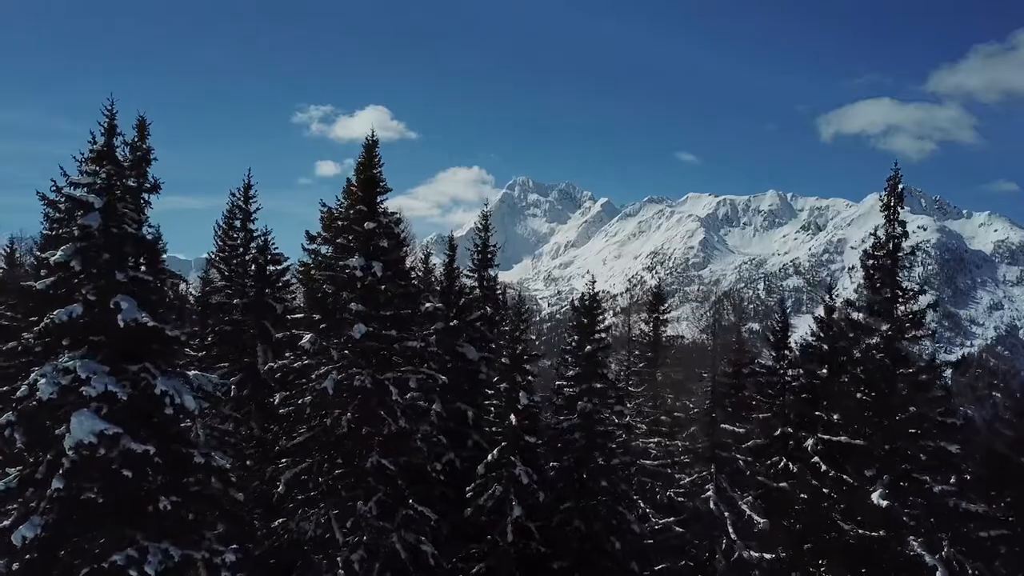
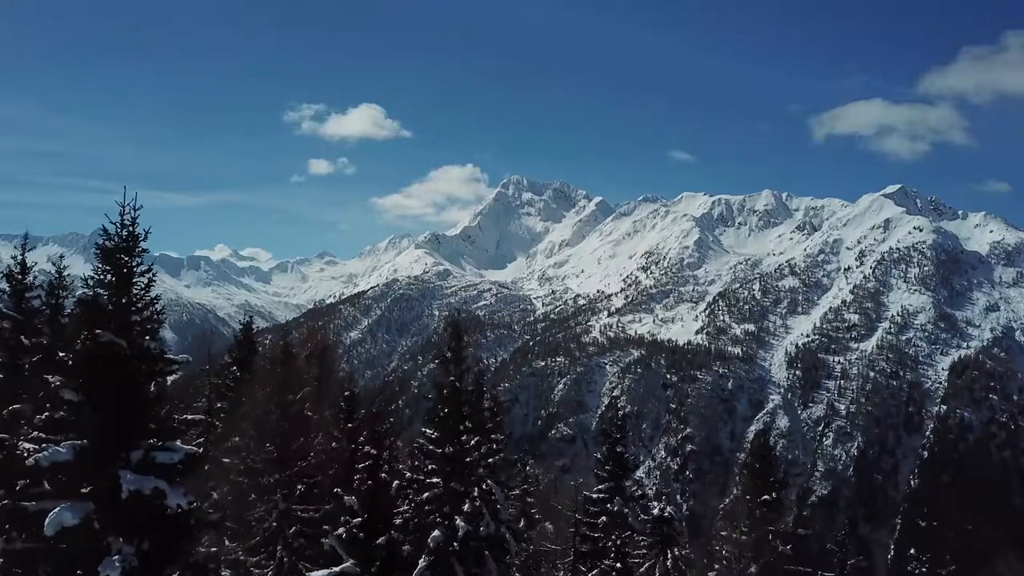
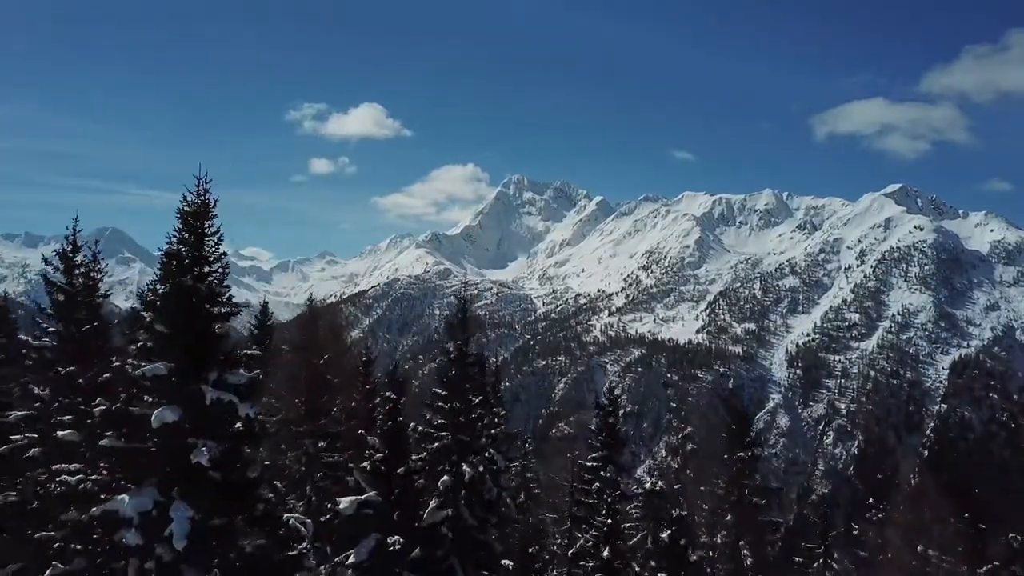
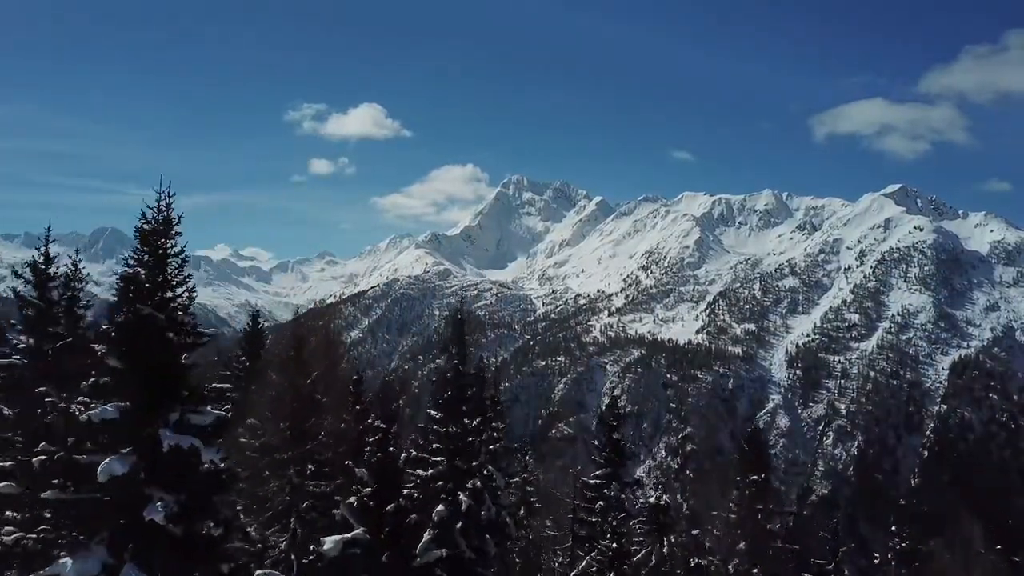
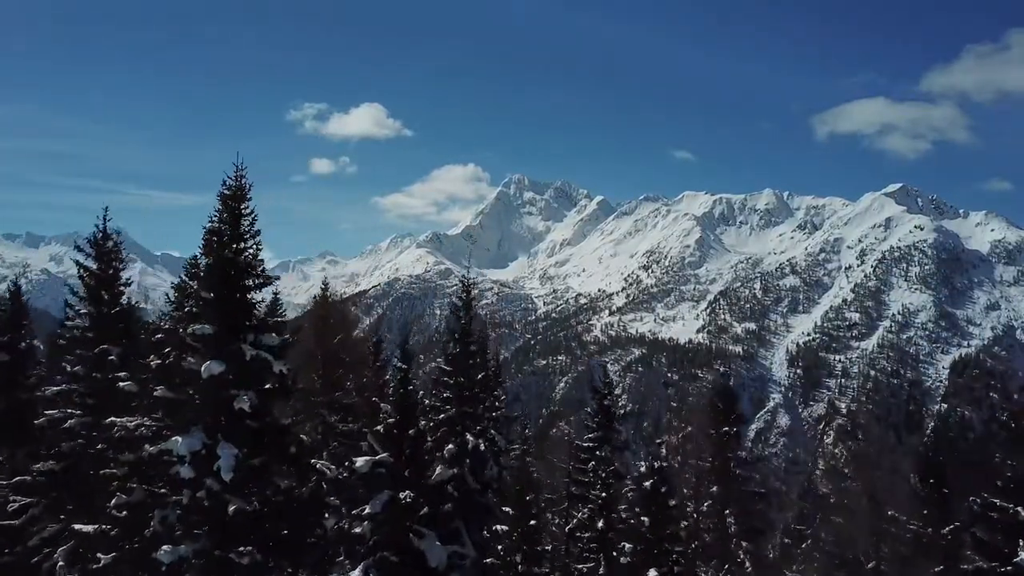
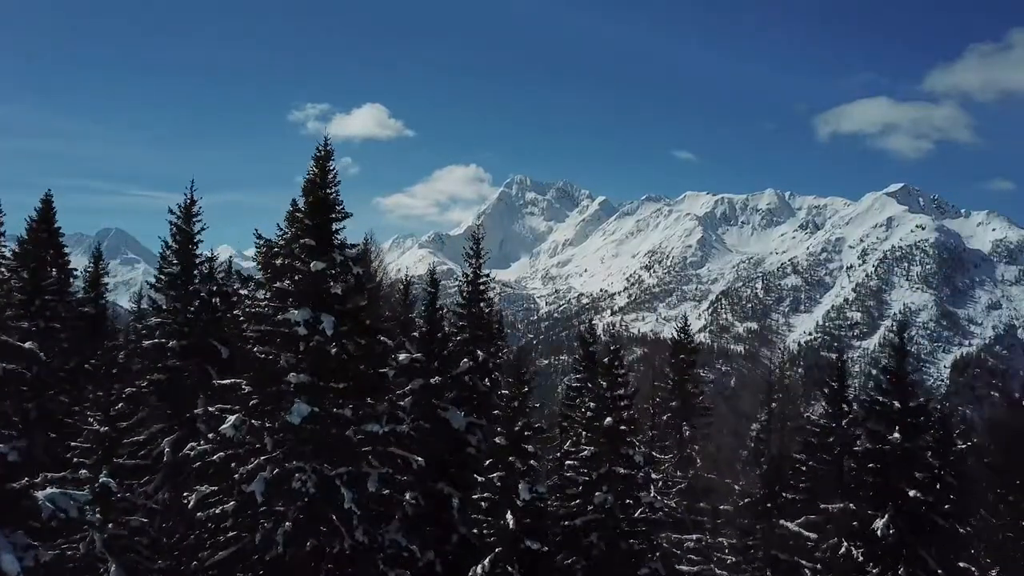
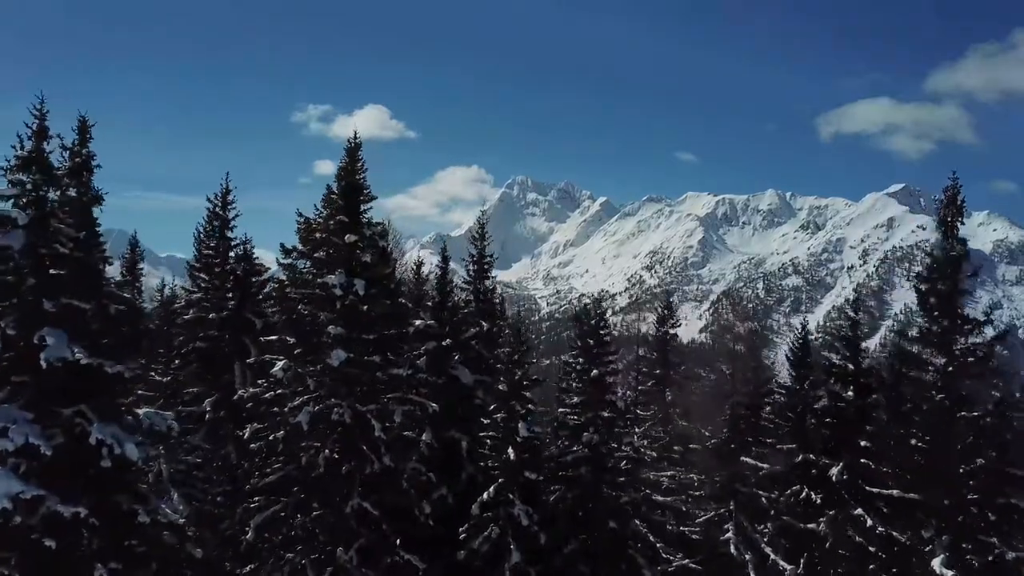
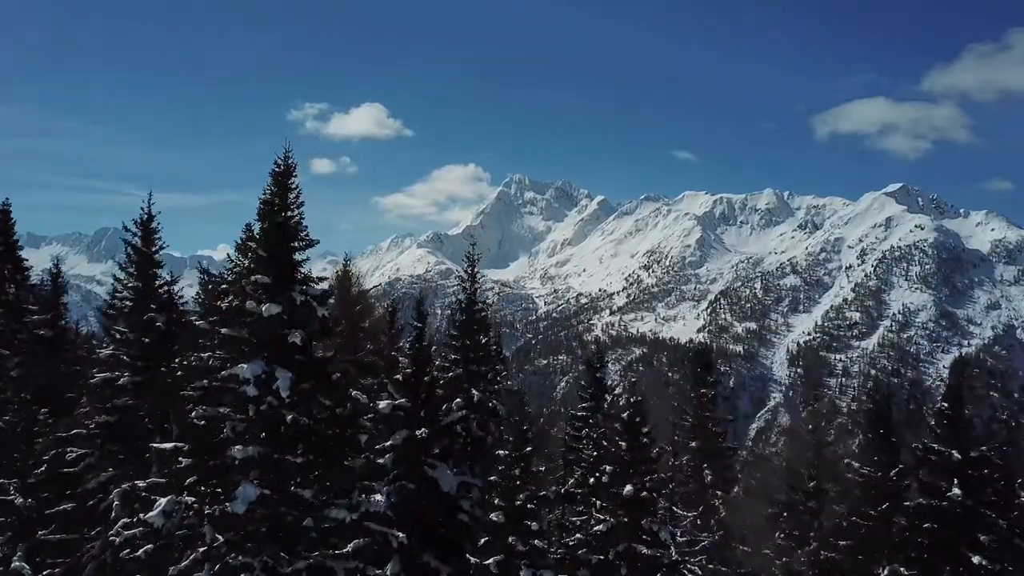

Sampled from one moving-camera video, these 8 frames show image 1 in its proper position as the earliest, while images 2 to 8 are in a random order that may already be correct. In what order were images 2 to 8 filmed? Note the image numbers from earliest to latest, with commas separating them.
7, 6, 8, 5, 3, 4, 2
